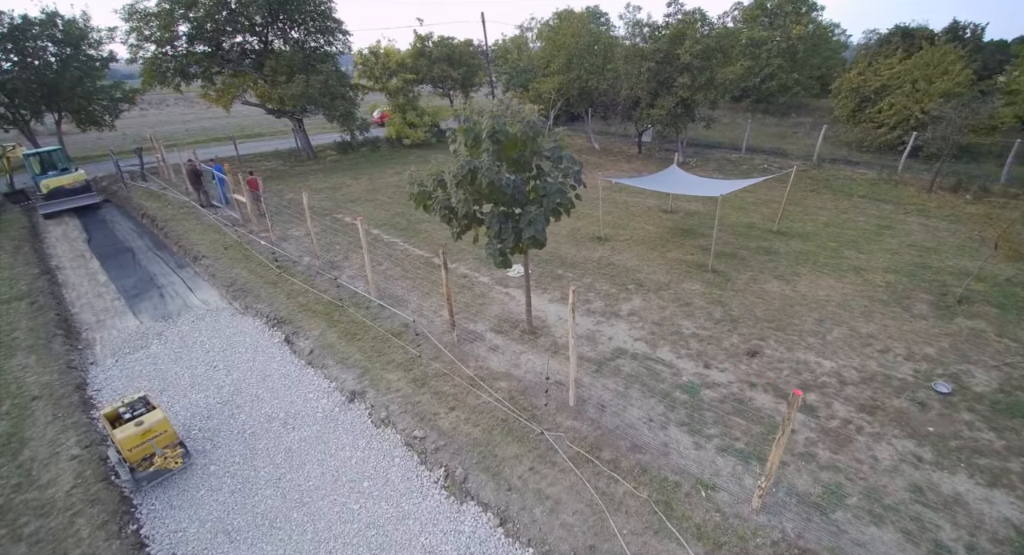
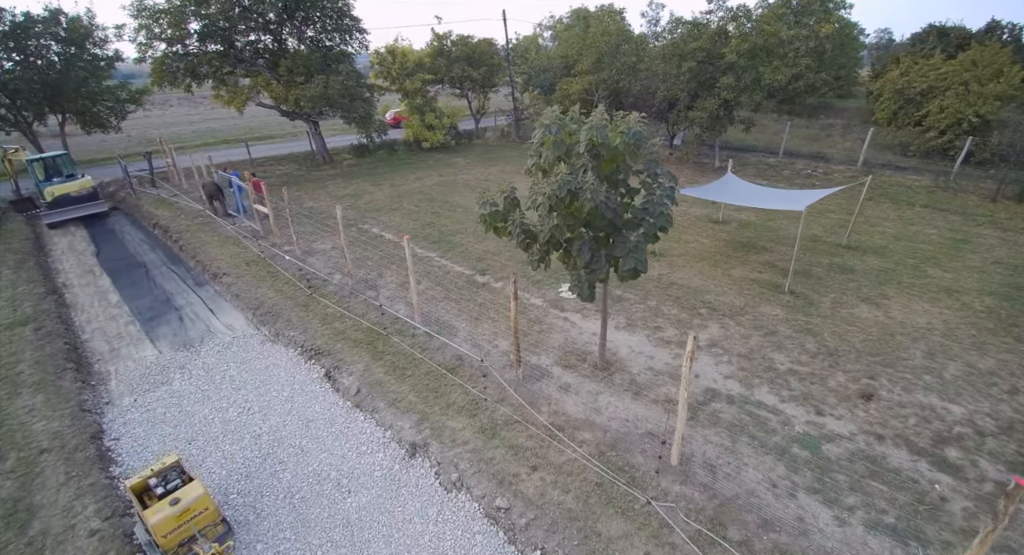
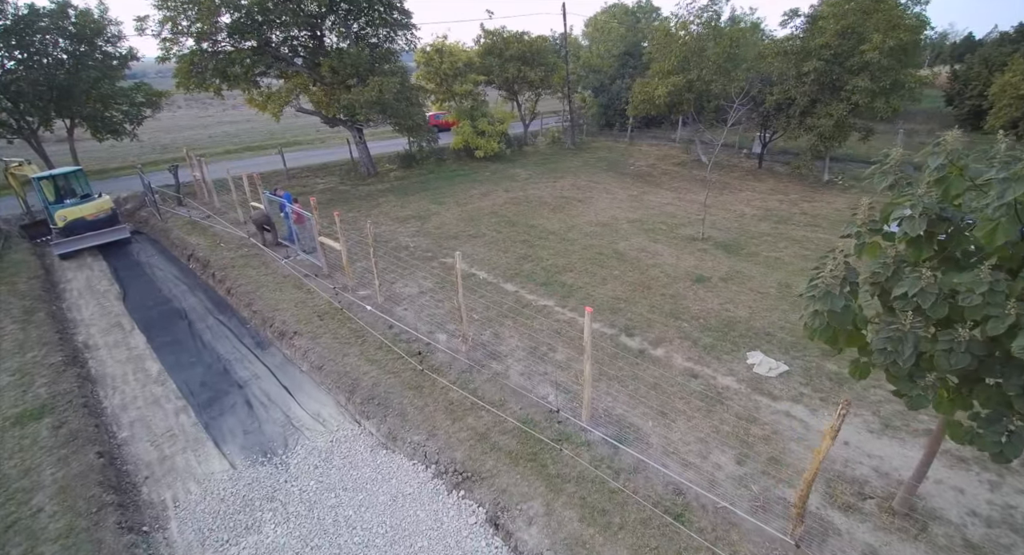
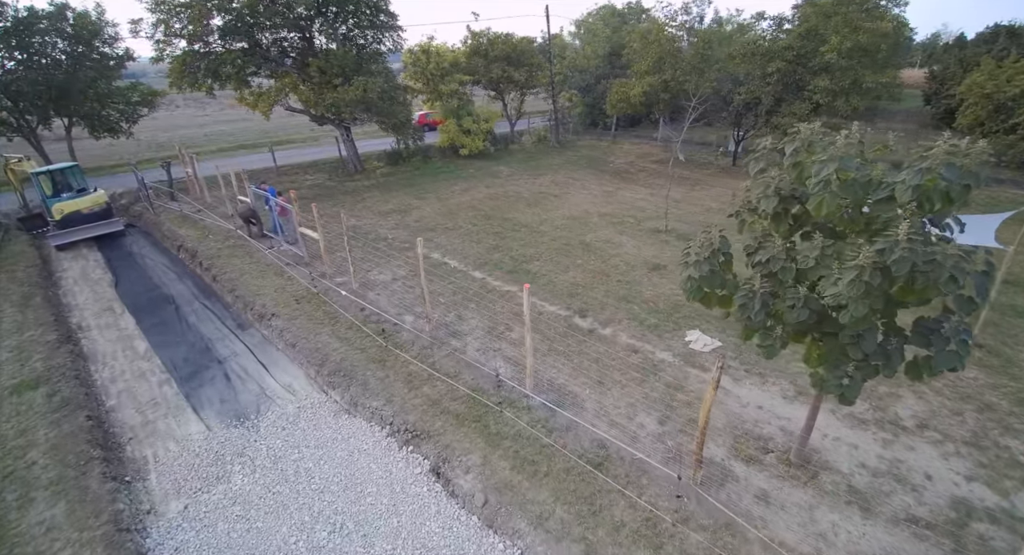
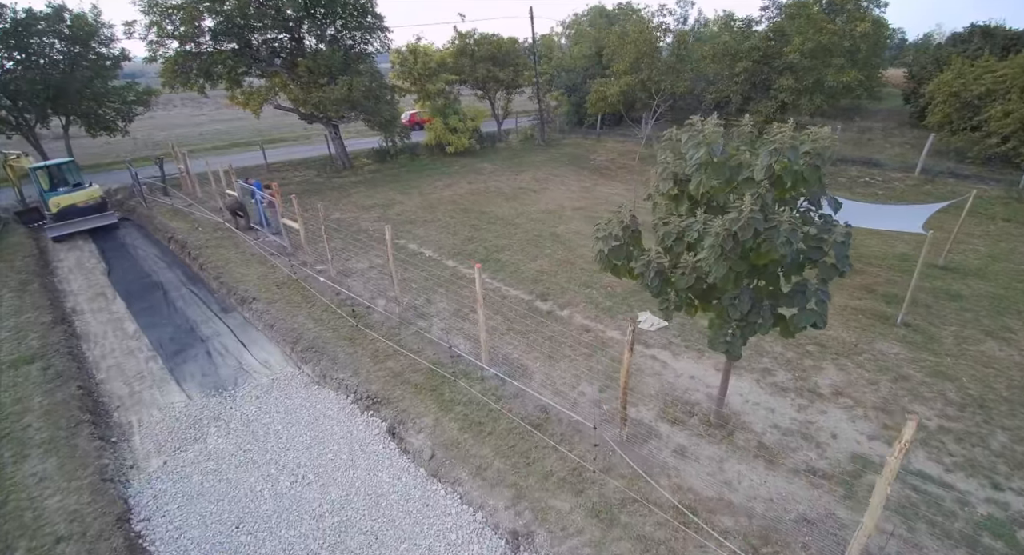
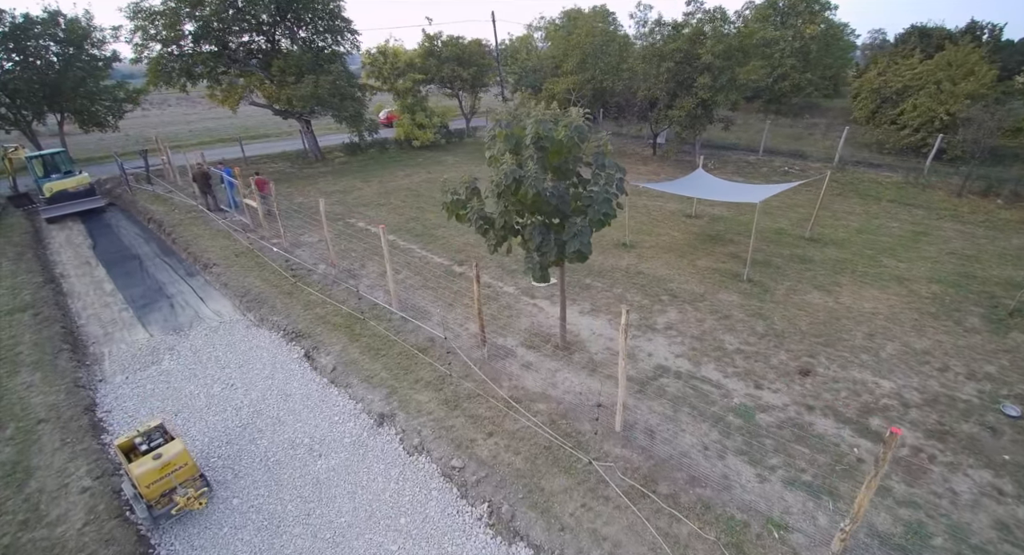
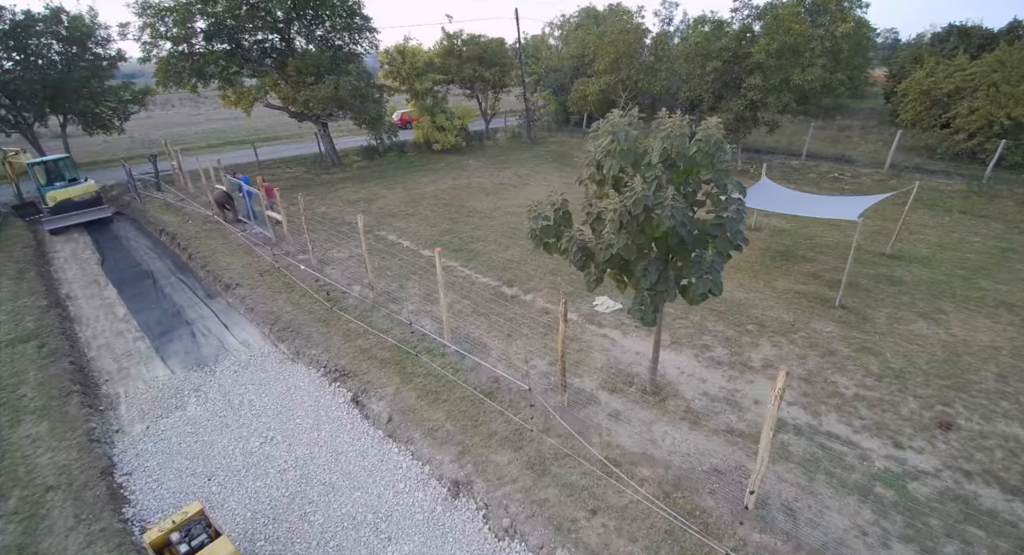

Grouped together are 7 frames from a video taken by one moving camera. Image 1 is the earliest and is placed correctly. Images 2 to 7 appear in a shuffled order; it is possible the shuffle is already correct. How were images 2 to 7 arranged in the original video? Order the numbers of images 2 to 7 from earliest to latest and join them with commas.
6, 2, 7, 5, 4, 3
